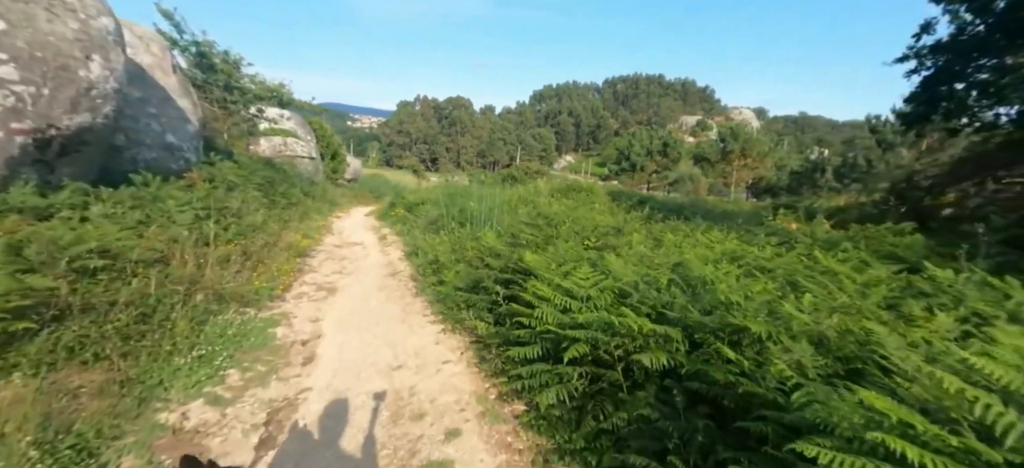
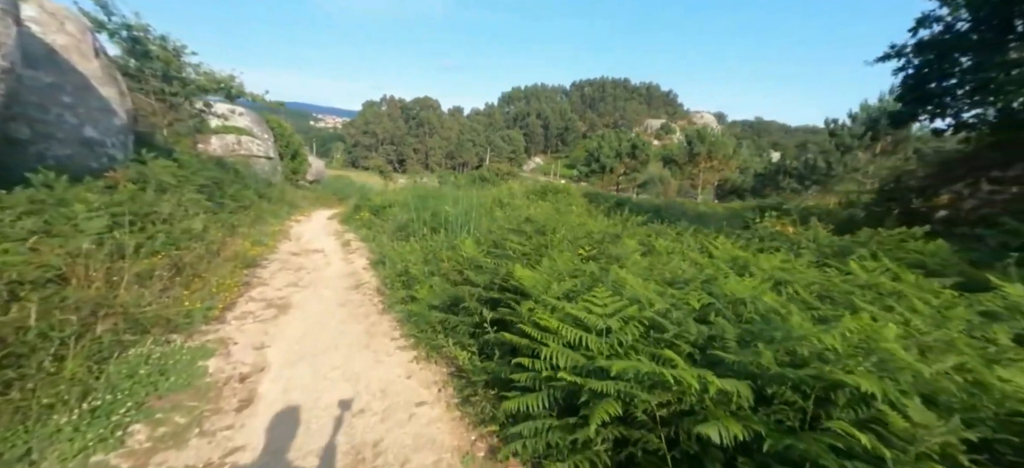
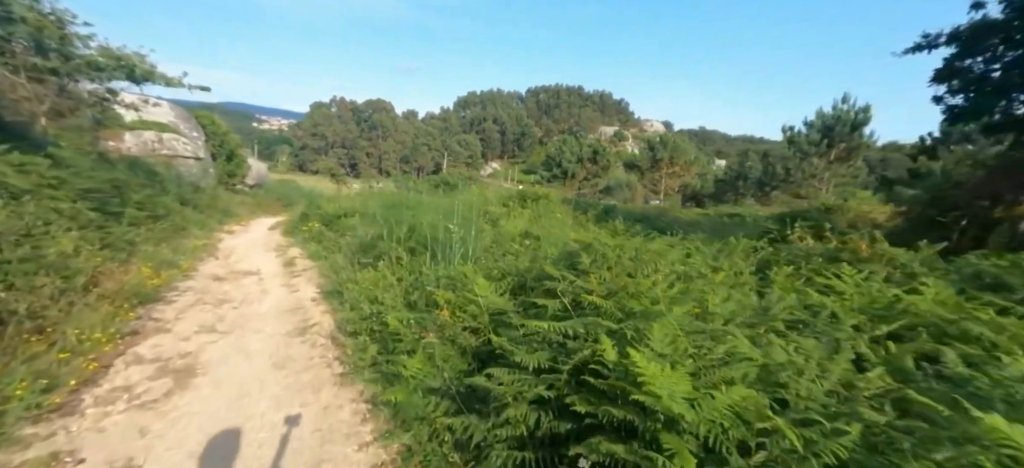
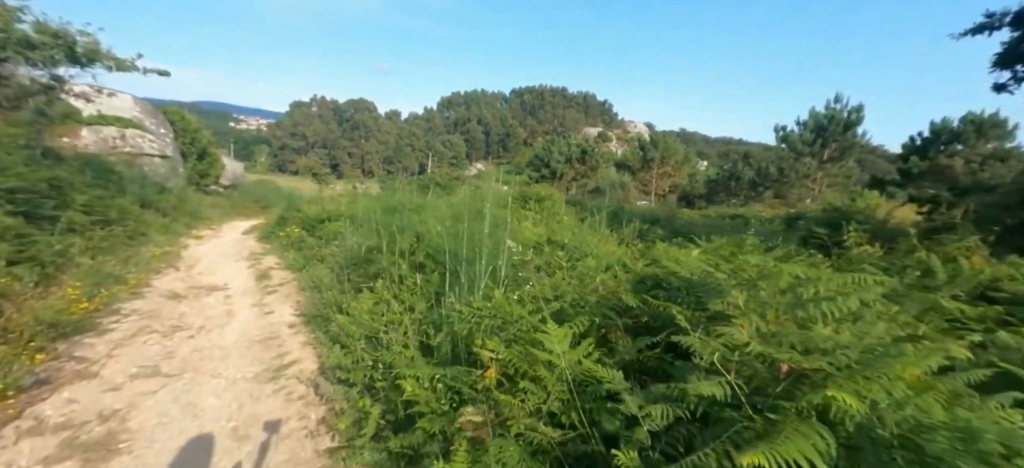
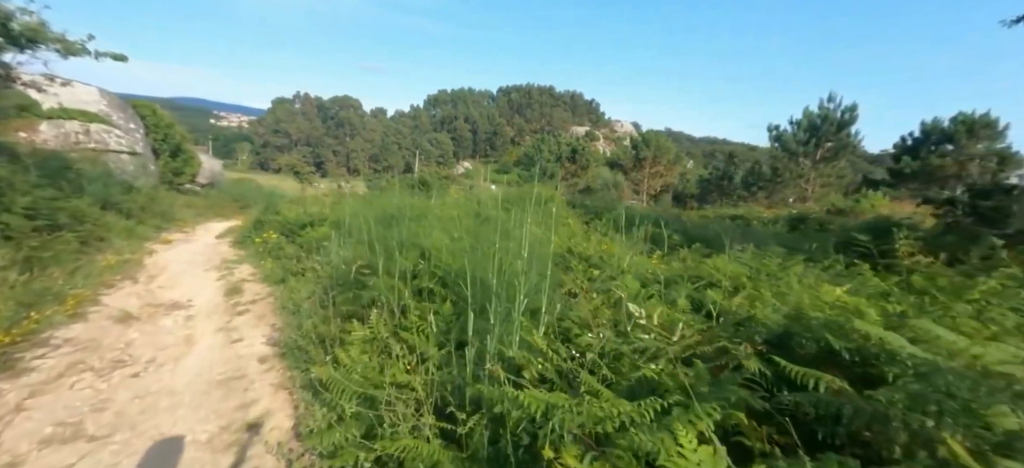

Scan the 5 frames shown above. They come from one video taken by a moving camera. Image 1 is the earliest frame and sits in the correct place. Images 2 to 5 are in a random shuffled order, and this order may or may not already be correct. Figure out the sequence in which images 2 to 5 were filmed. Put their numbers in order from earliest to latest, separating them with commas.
2, 3, 4, 5
